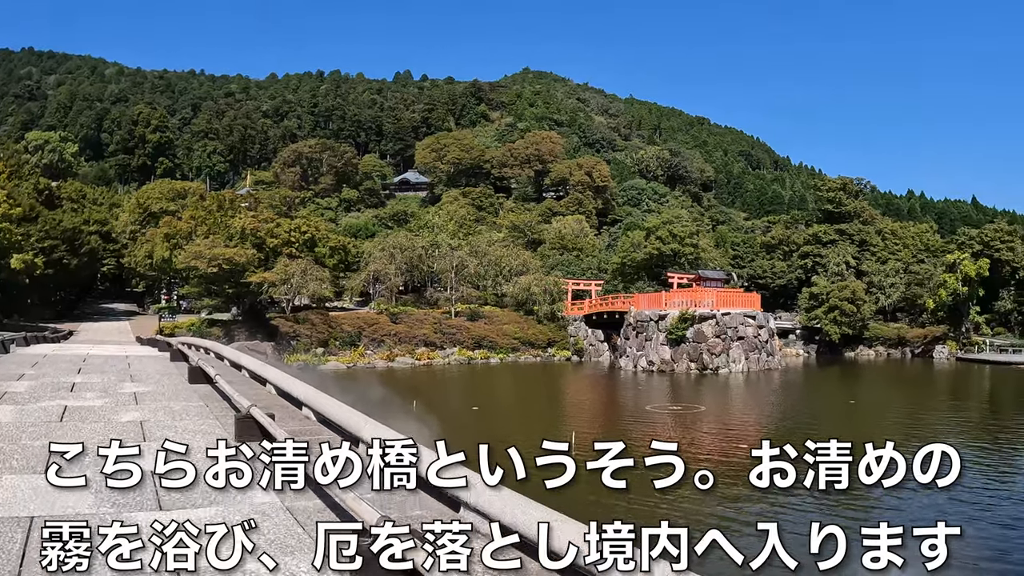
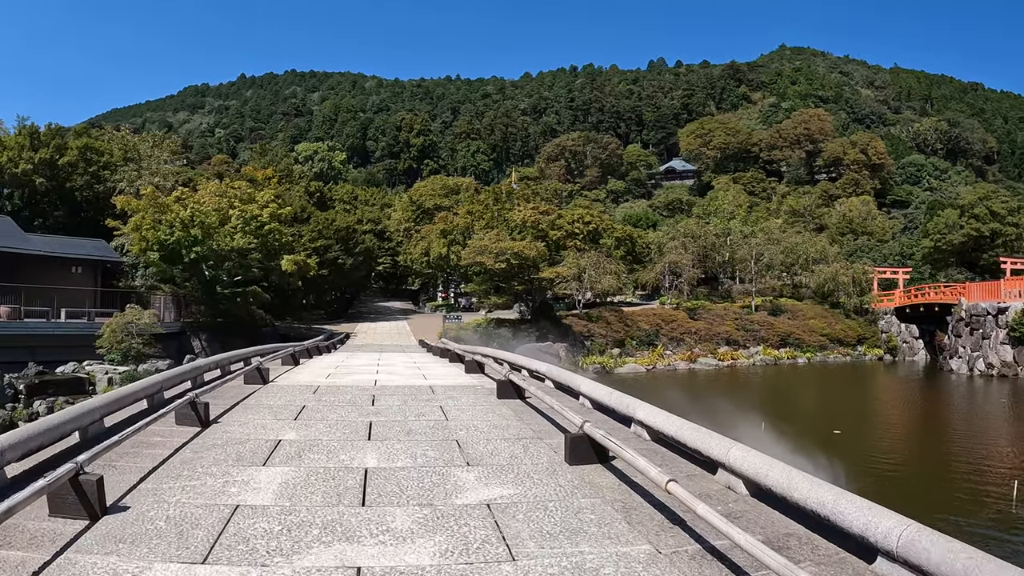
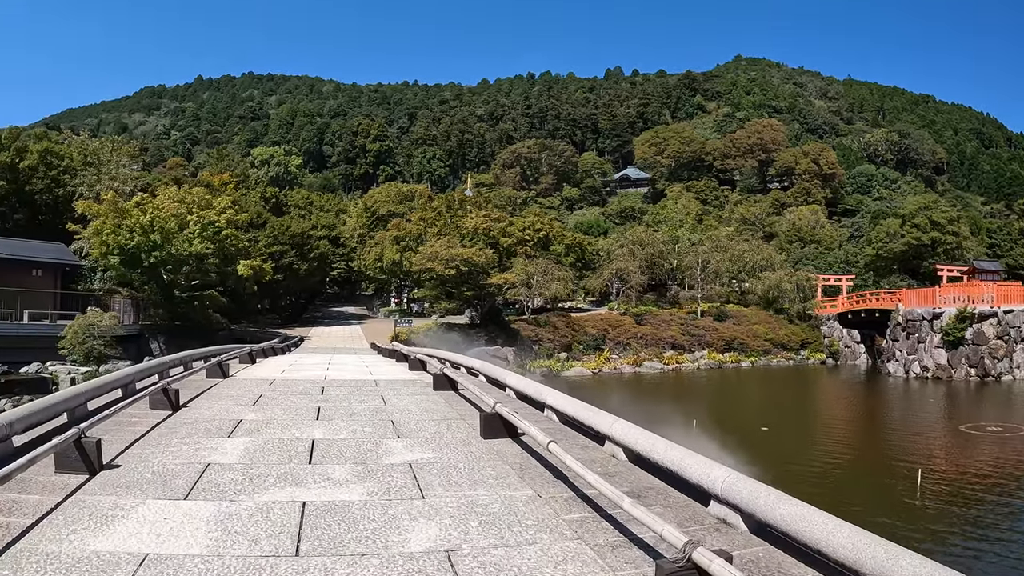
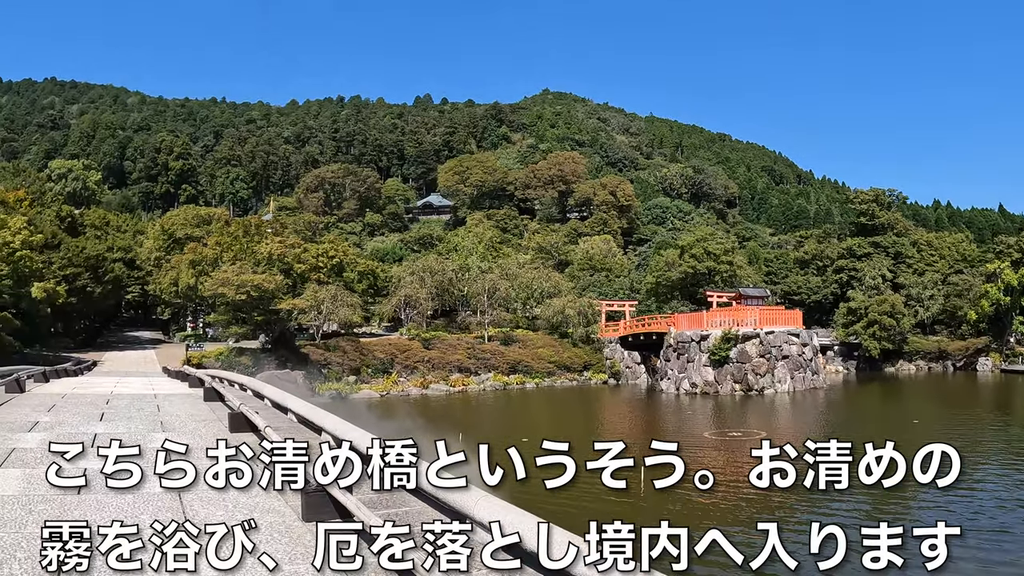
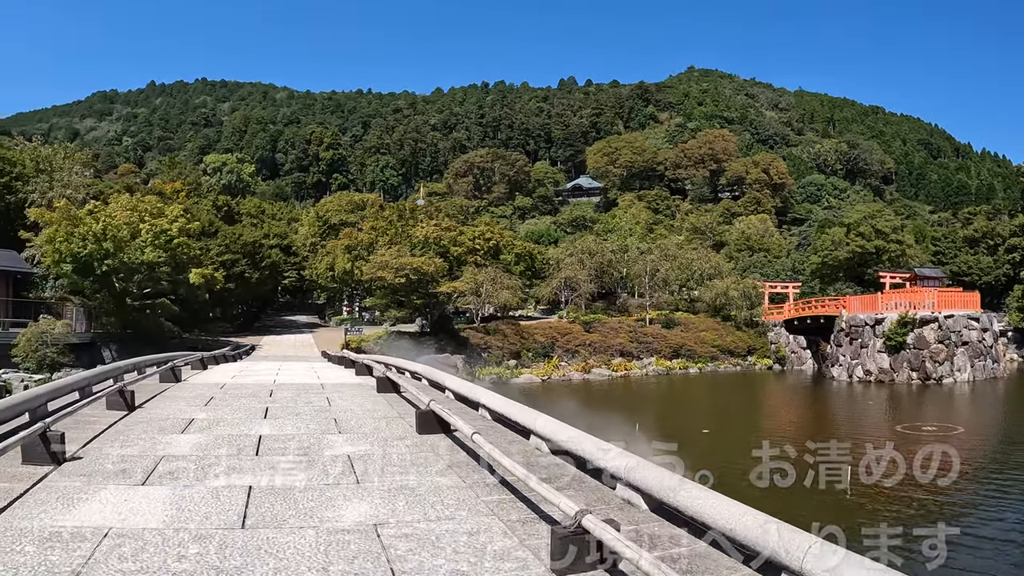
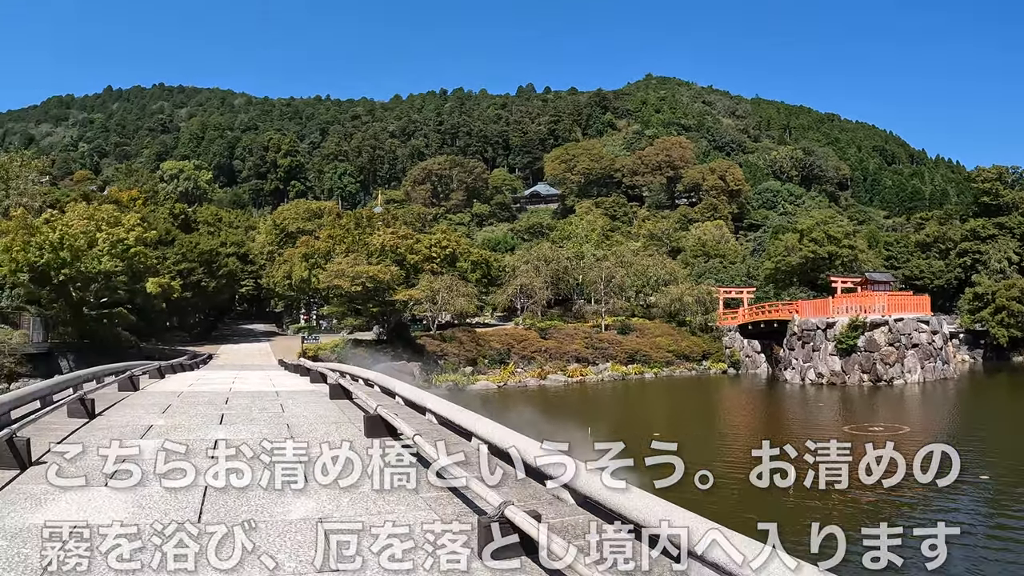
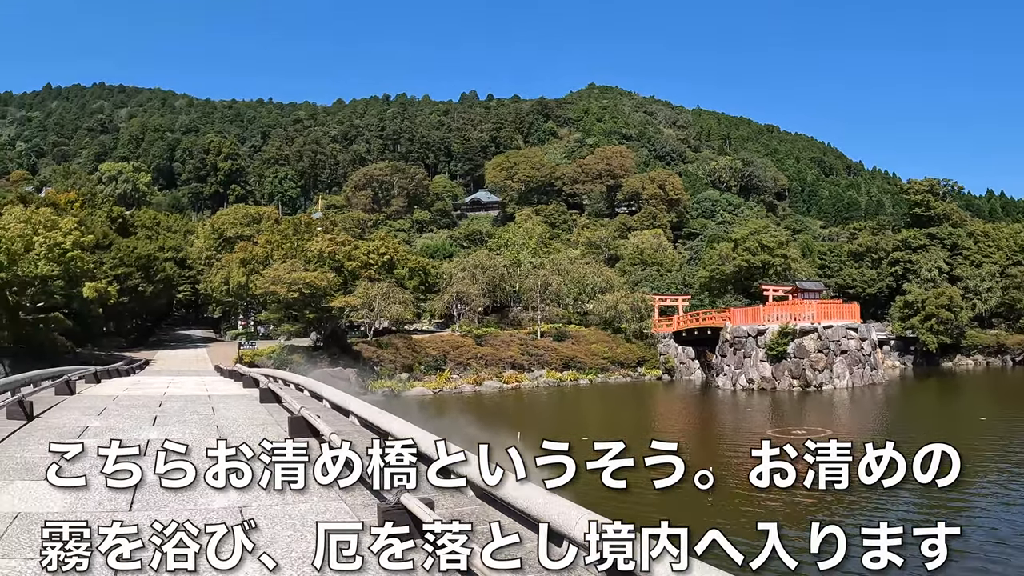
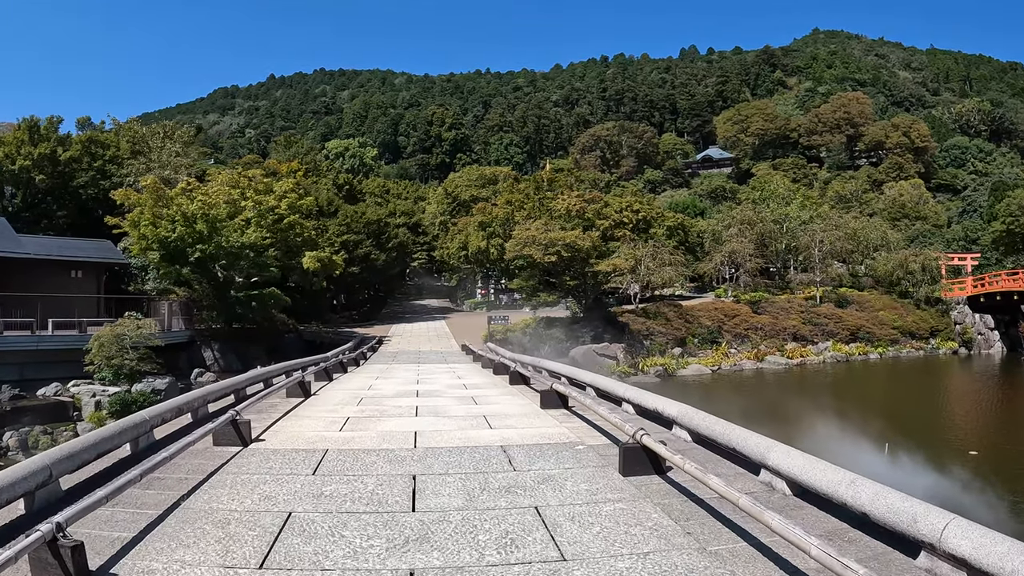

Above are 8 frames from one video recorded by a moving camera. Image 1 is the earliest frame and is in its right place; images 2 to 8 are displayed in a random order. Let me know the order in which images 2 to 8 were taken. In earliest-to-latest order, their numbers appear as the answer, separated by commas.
4, 7, 6, 5, 3, 2, 8
